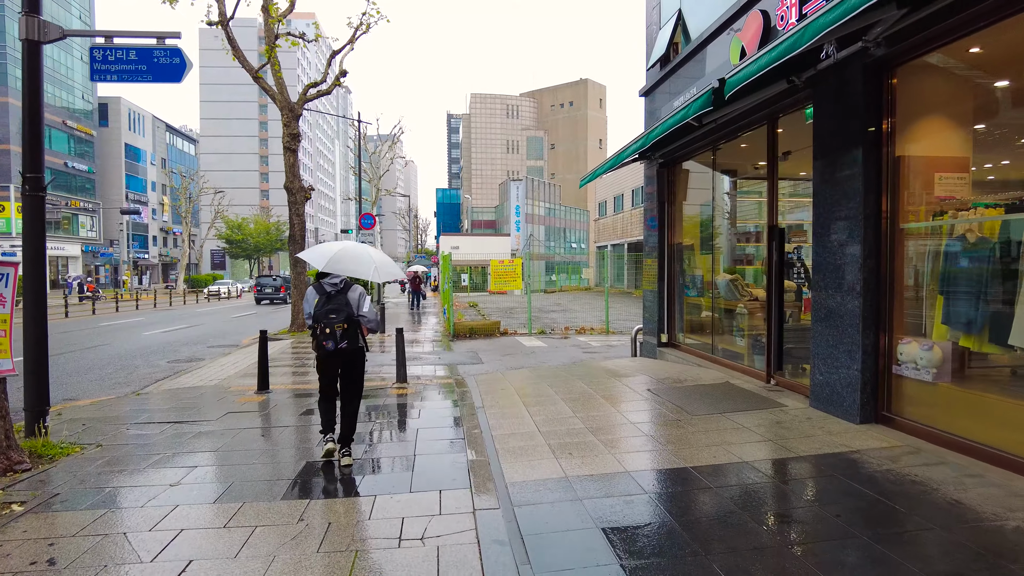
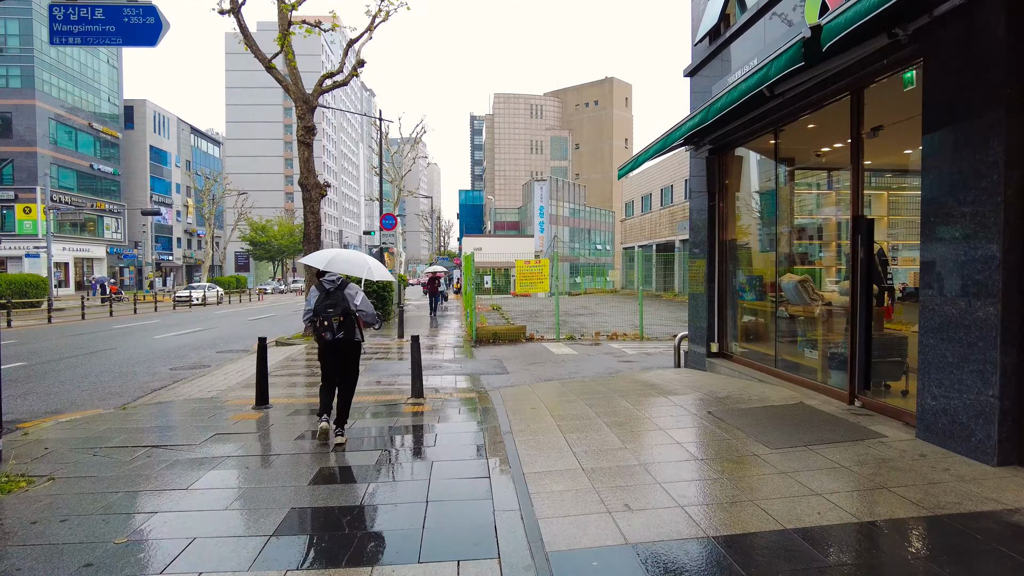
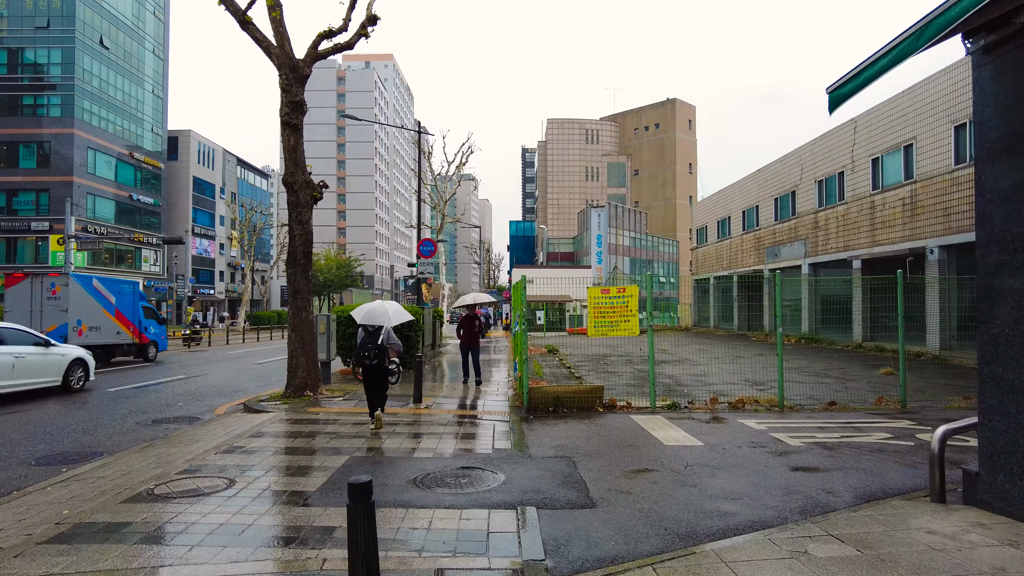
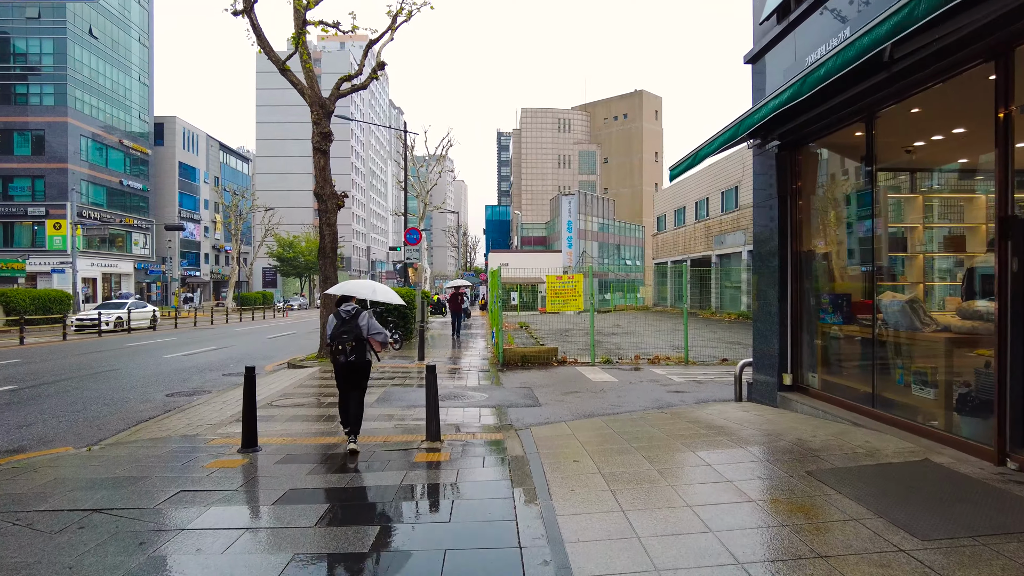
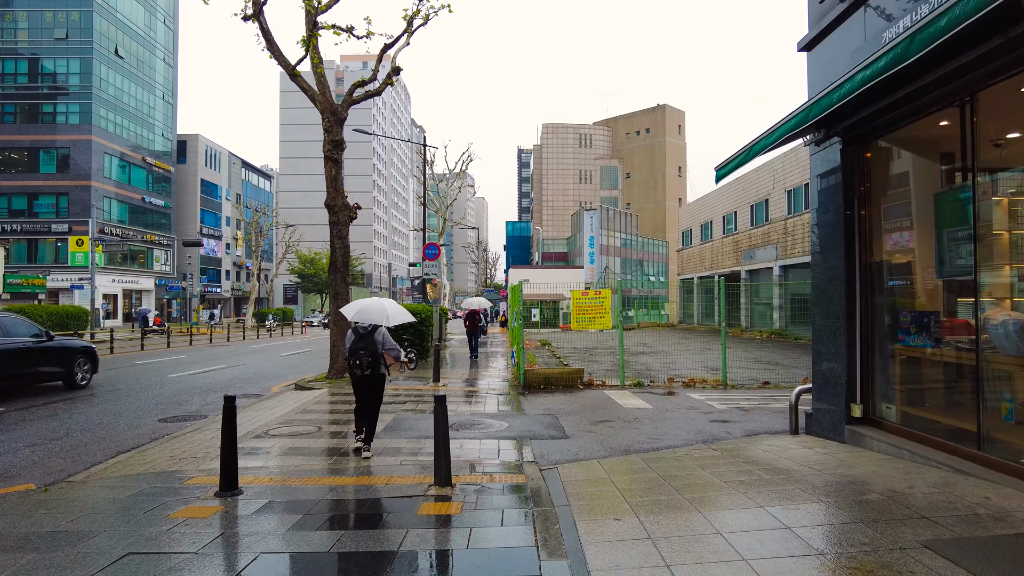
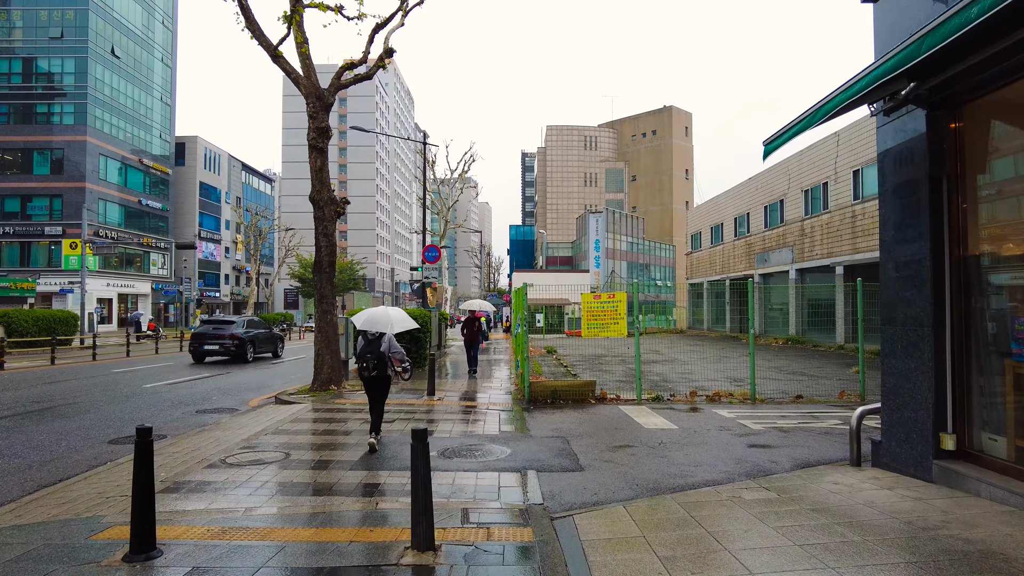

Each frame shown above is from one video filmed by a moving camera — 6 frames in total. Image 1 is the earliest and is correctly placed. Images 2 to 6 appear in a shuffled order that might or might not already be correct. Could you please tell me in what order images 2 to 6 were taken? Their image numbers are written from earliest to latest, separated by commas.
2, 4, 5, 6, 3
